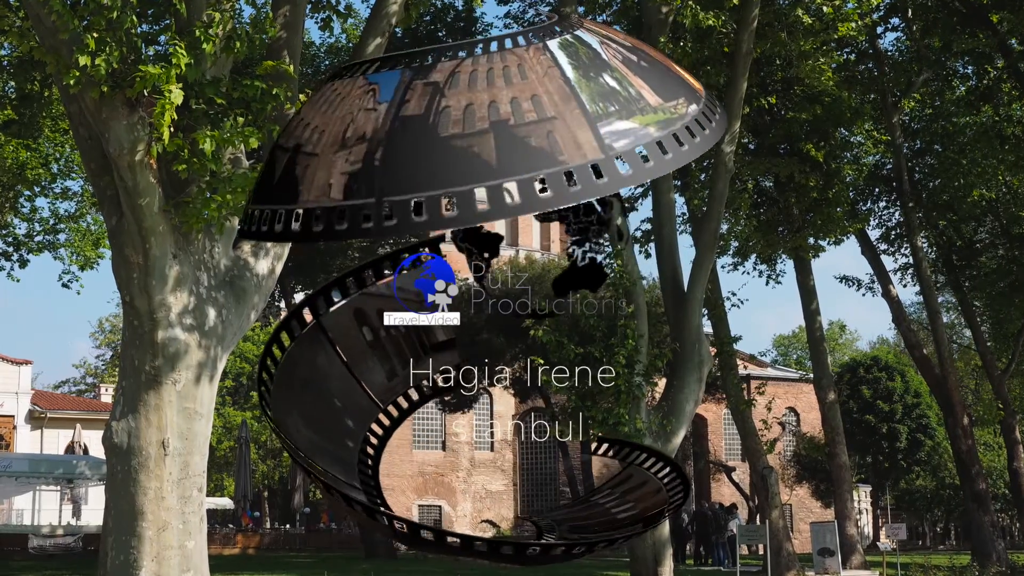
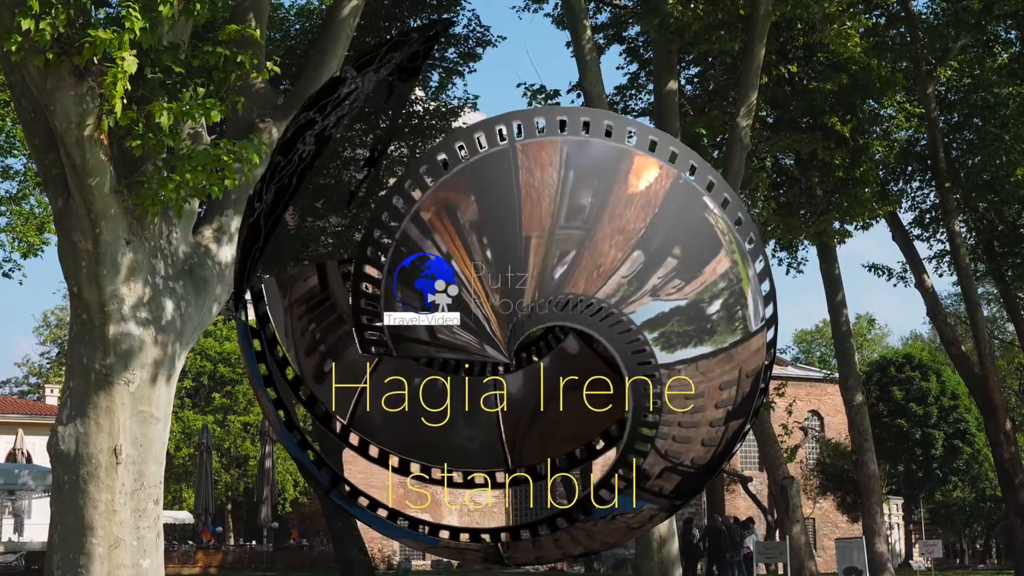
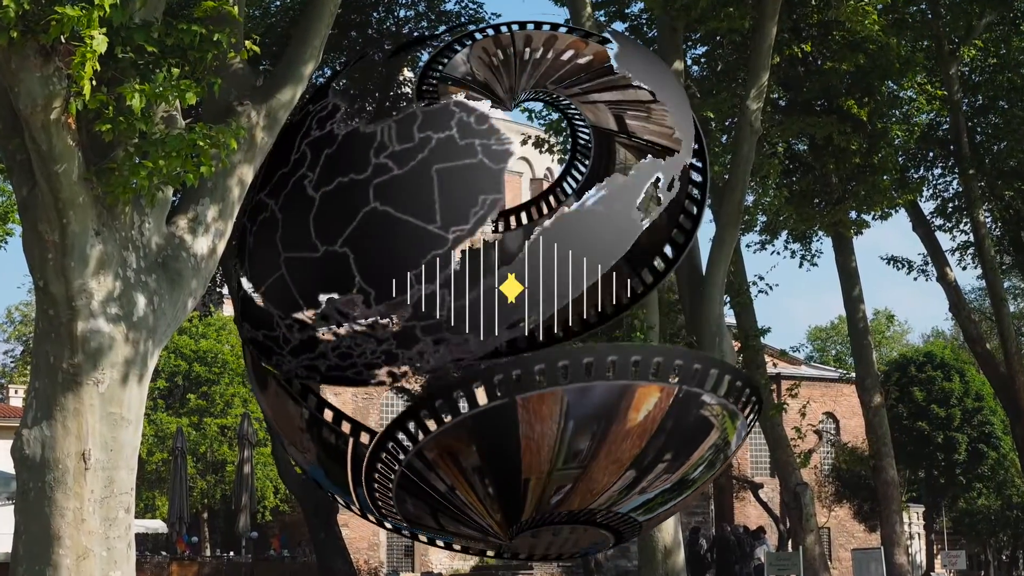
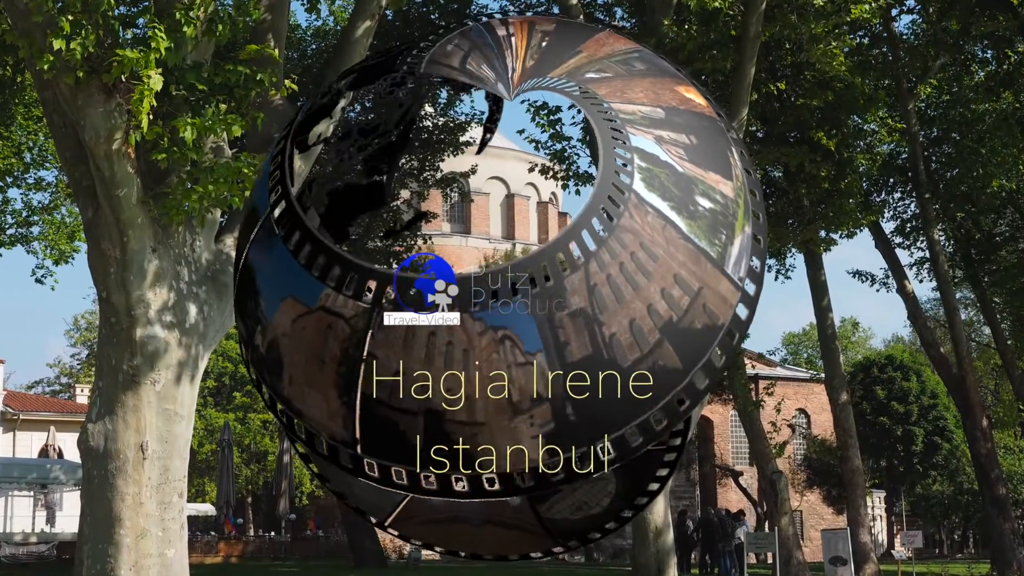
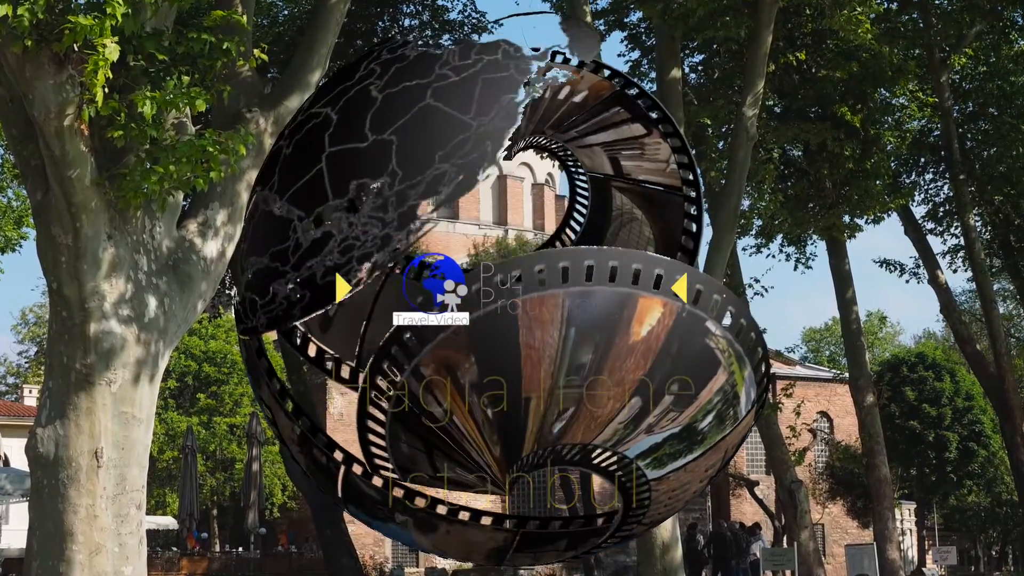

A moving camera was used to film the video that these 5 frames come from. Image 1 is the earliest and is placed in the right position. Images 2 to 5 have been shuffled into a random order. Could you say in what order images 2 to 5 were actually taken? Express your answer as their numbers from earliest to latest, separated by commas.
4, 2, 5, 3
